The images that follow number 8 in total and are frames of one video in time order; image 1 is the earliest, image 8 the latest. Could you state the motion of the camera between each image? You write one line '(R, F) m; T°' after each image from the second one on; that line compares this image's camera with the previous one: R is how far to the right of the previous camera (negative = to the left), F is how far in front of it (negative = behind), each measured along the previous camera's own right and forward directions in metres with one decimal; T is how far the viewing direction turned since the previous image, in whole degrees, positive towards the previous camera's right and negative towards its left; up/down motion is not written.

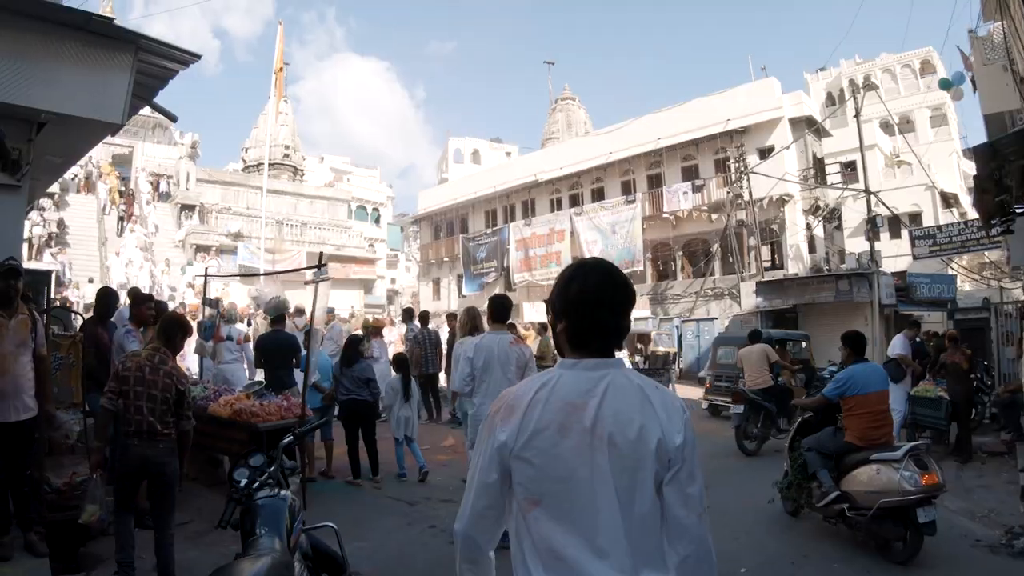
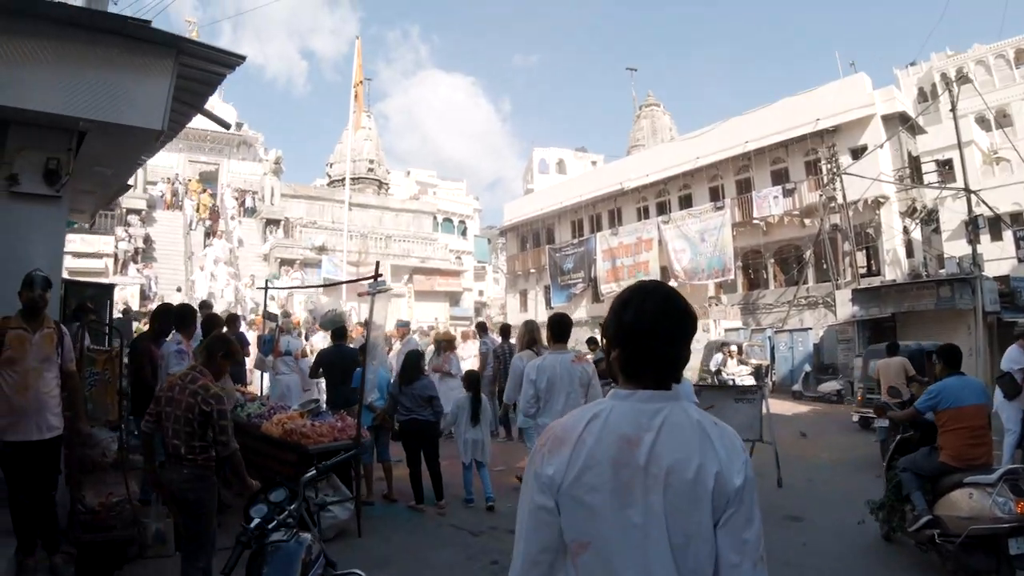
(0.0, +0.6) m; -7°
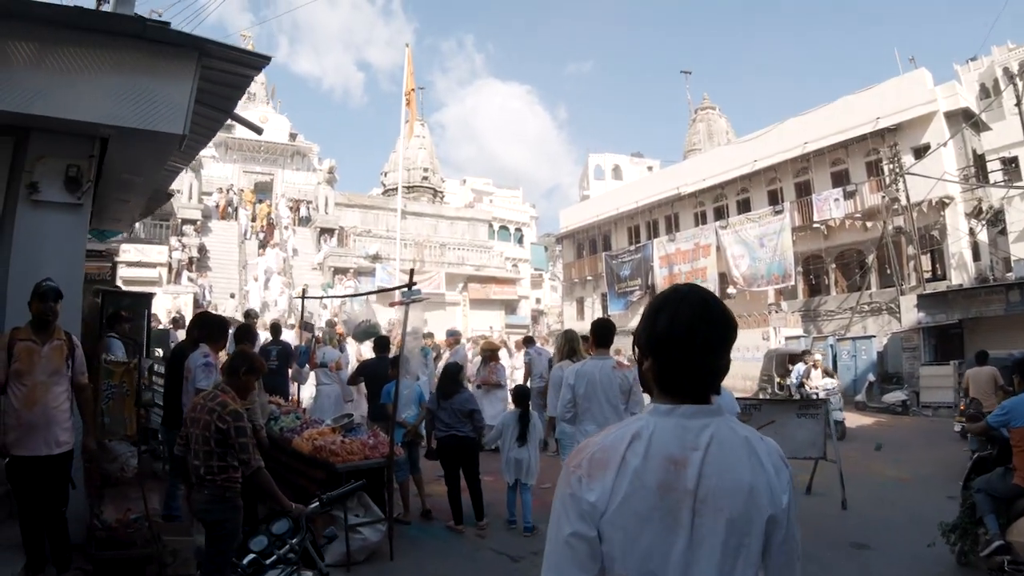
(+0.1, +0.4) m; -4°
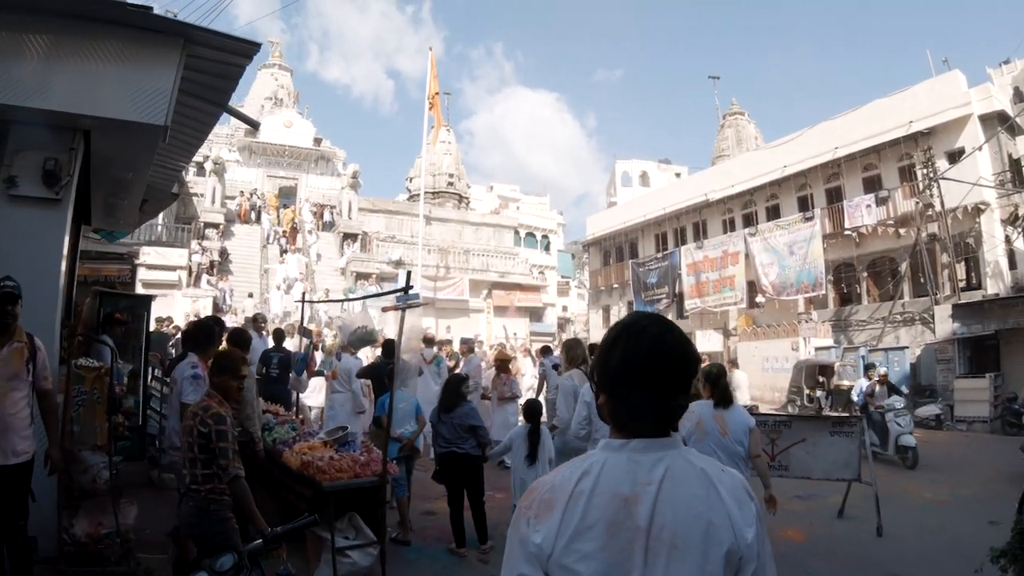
(+0.1, +0.4) m; -2°
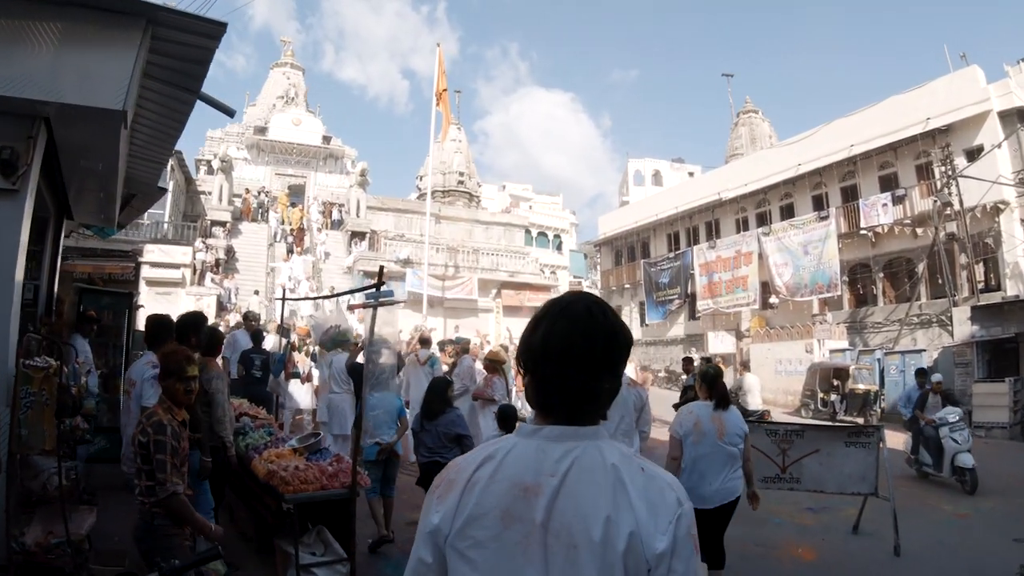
(+0.2, +0.3) m; -1°
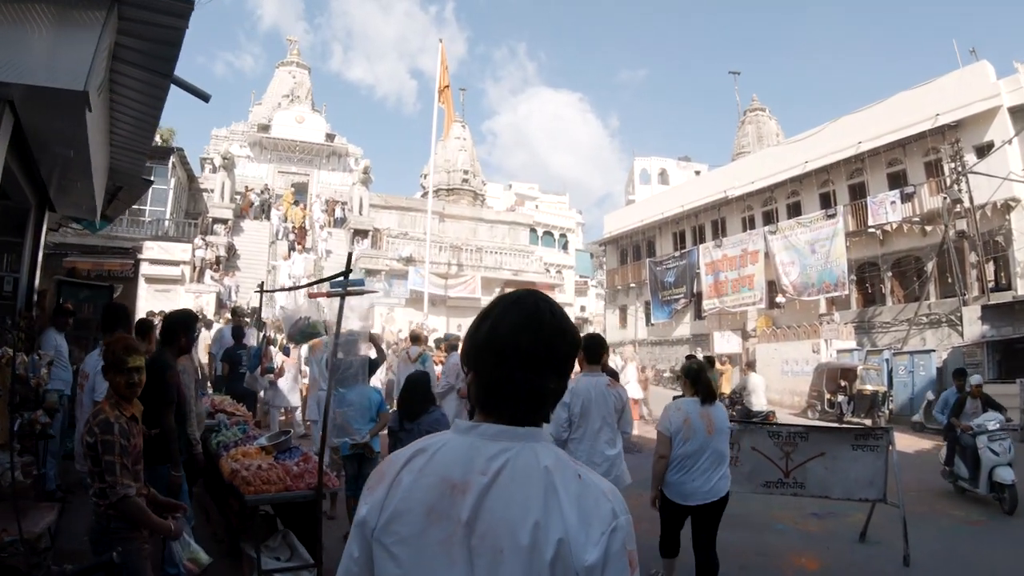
(+0.1, +0.2) m; -1°
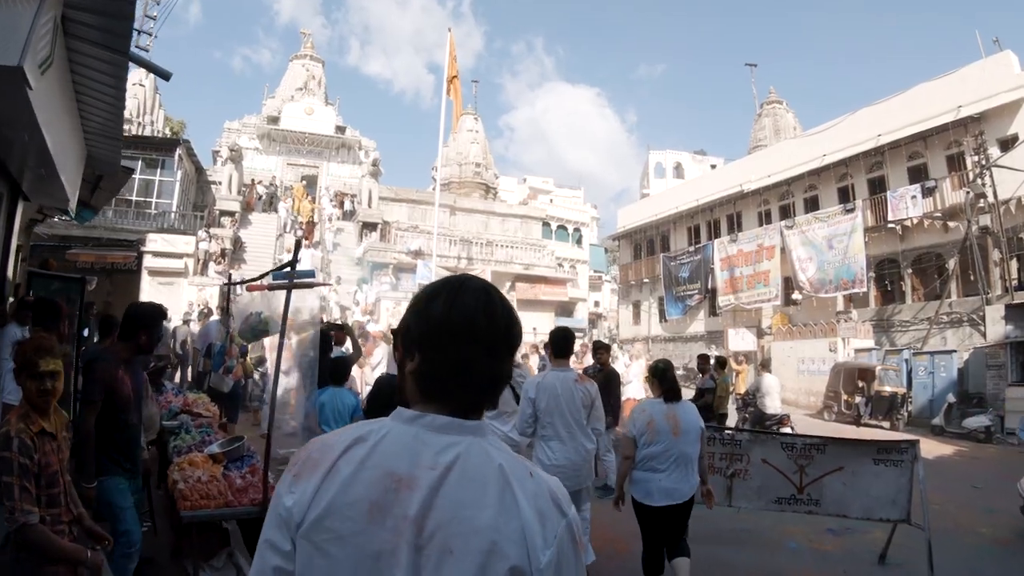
(+0.2, +0.4) m; -1°
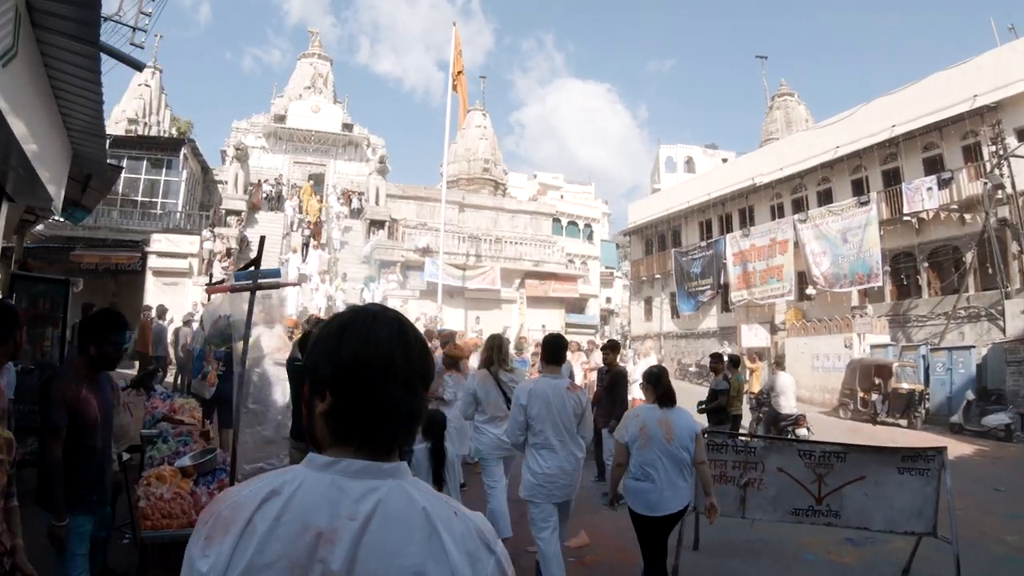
(+0.1, +0.3) m; -1°
